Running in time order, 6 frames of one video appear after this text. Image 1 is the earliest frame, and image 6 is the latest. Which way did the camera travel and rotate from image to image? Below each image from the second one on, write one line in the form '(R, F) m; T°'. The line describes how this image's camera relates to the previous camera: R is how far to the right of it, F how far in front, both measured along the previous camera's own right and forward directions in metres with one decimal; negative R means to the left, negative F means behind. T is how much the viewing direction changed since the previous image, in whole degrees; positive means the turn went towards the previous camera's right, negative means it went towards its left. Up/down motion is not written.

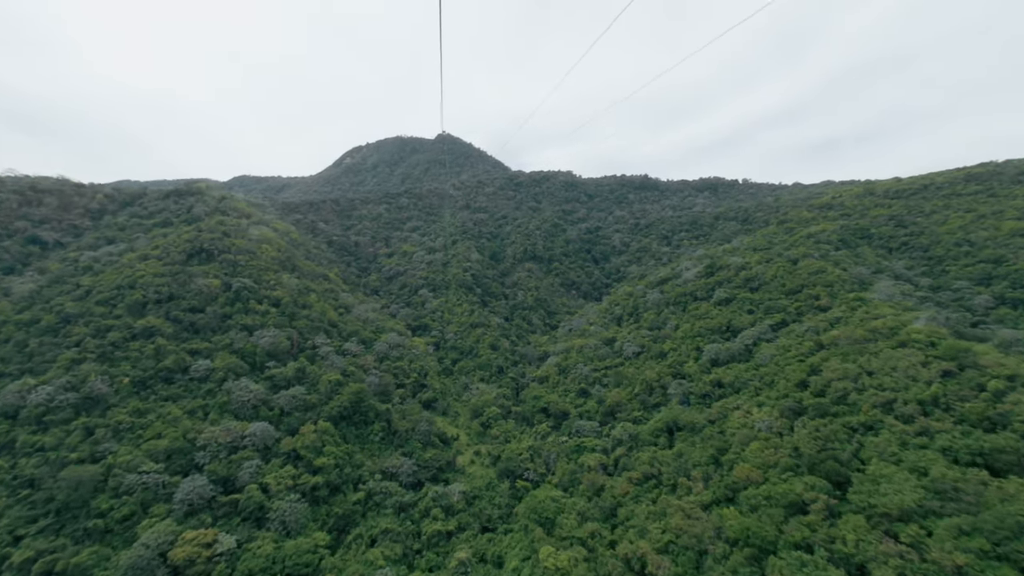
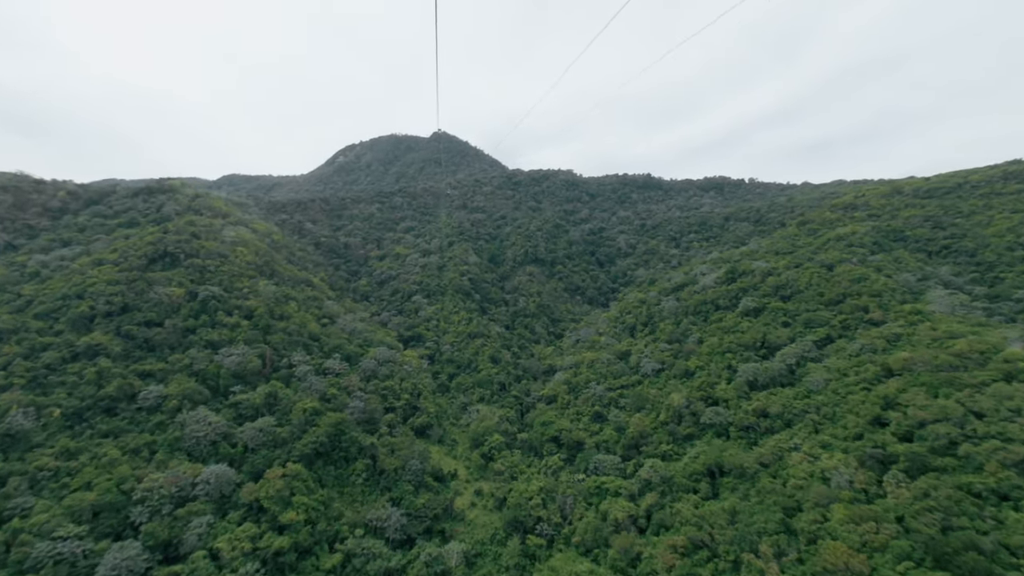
(-0.6, +3.7) m; +1°
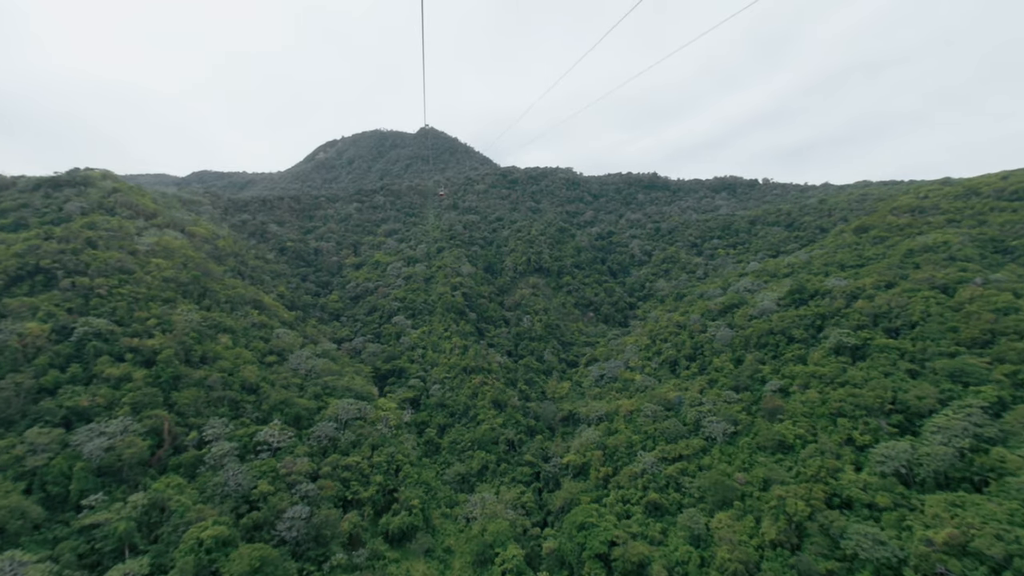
(-1.5, +8.4) m; +2°
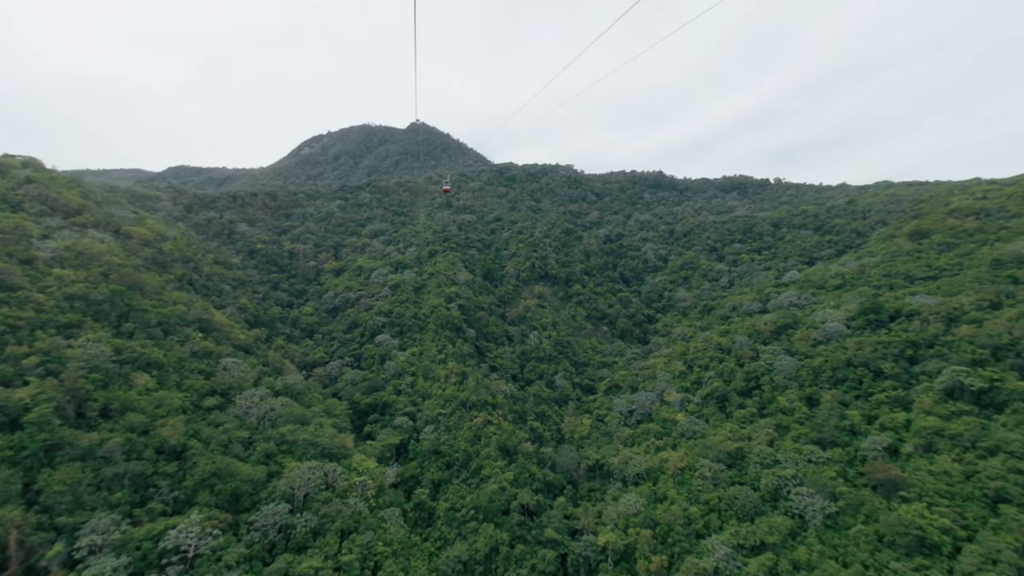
(-1.2, +5.8) m; +1°
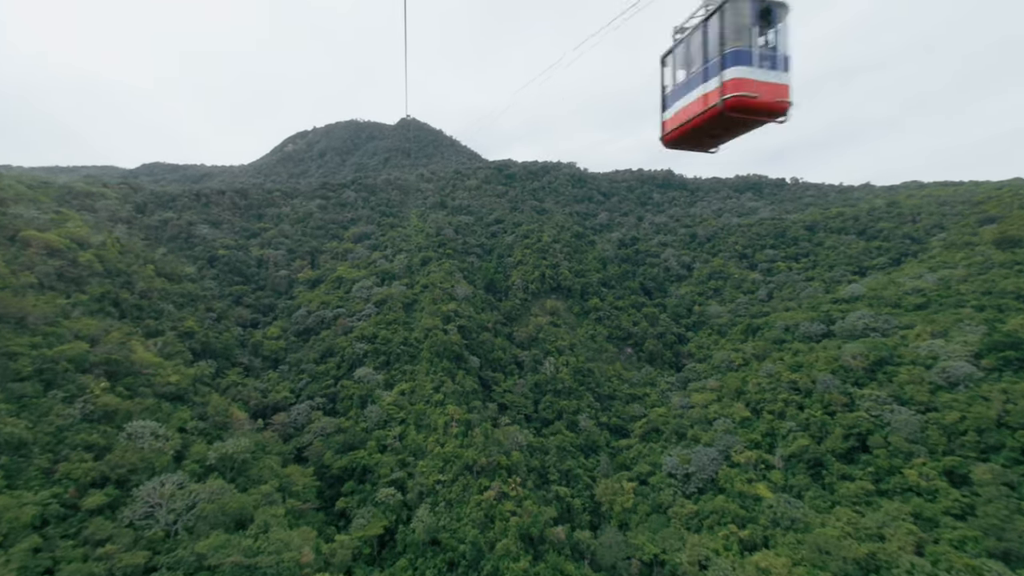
(-1.4, +6.2) m; +1°
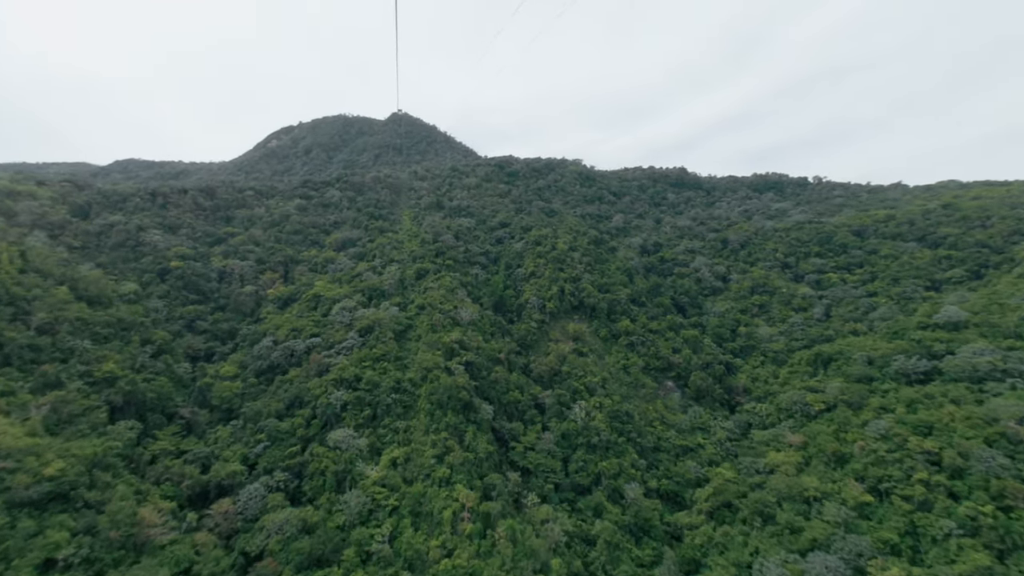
(-1.6, +6.2) m; +1°
